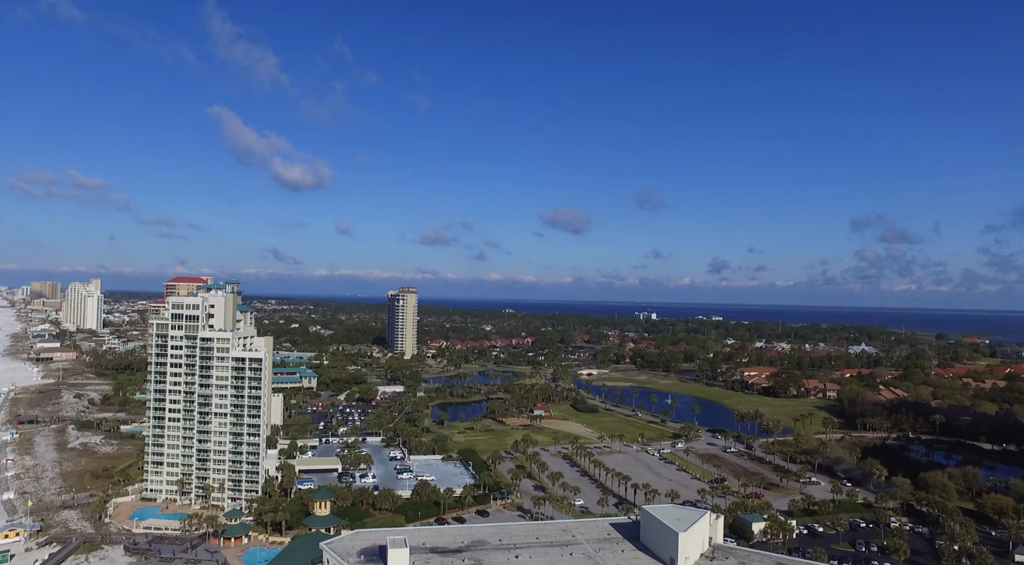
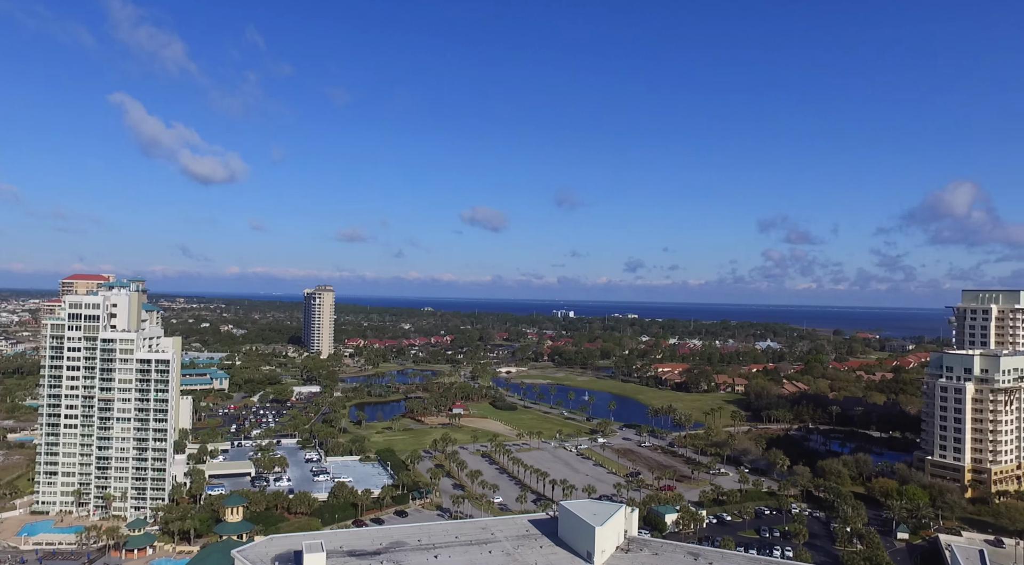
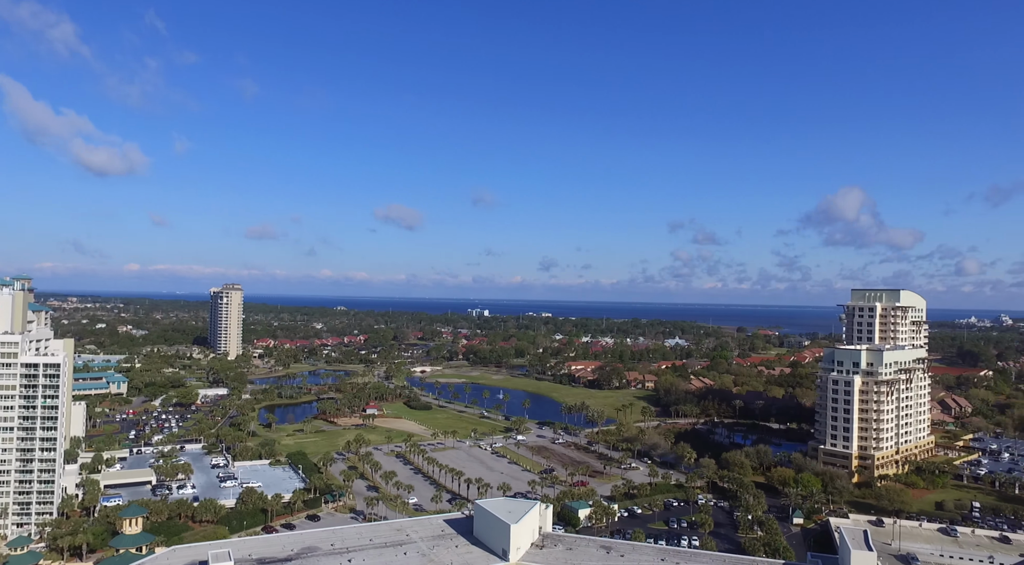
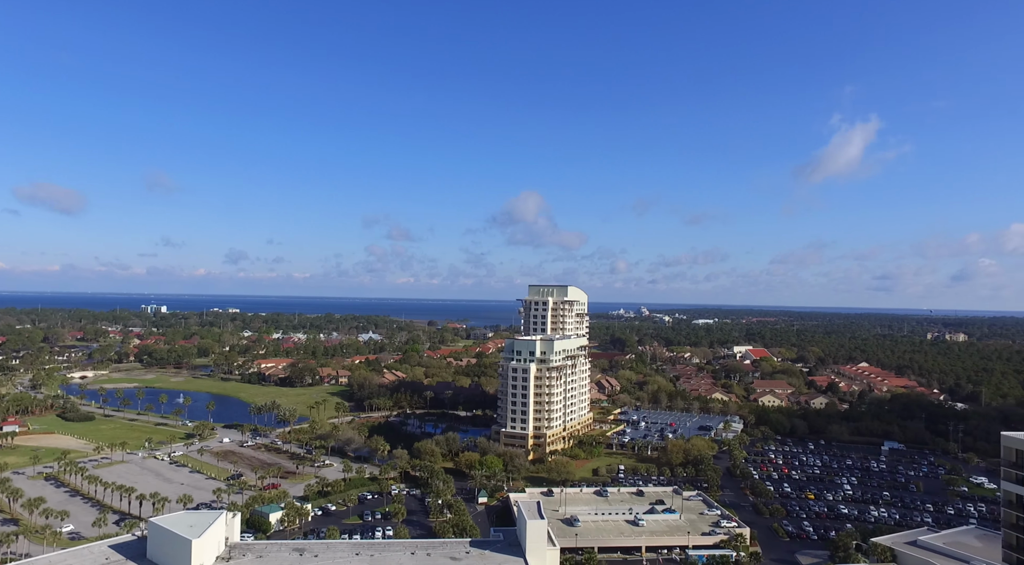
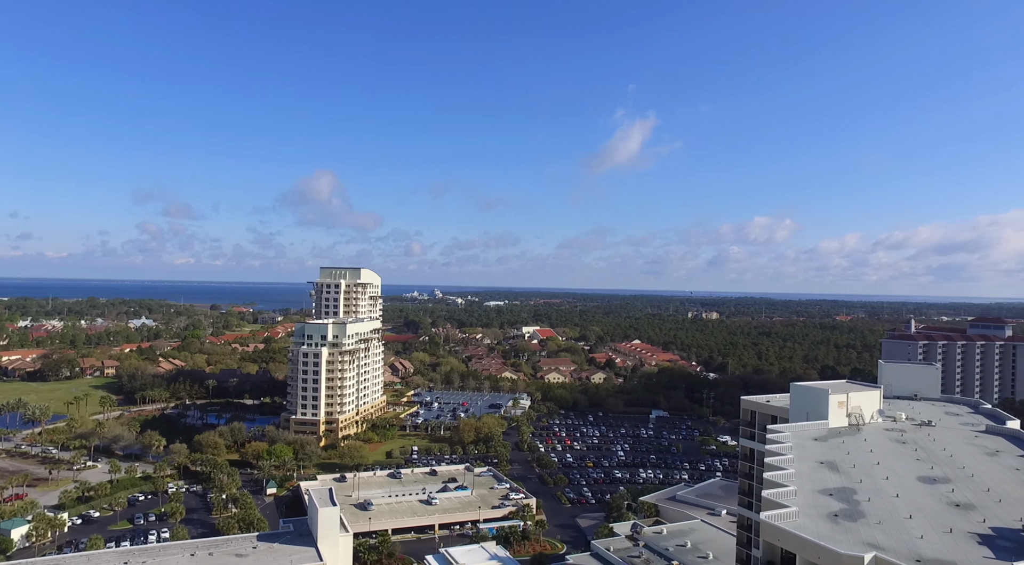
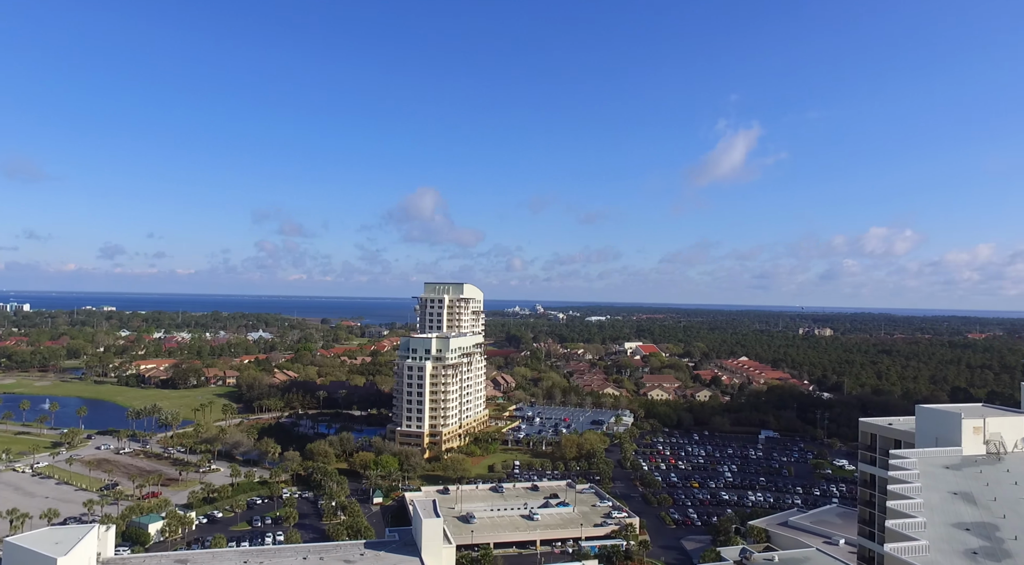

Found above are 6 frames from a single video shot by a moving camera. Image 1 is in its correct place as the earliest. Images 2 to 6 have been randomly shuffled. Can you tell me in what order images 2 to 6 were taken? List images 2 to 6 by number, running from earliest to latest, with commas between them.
2, 3, 4, 6, 5
